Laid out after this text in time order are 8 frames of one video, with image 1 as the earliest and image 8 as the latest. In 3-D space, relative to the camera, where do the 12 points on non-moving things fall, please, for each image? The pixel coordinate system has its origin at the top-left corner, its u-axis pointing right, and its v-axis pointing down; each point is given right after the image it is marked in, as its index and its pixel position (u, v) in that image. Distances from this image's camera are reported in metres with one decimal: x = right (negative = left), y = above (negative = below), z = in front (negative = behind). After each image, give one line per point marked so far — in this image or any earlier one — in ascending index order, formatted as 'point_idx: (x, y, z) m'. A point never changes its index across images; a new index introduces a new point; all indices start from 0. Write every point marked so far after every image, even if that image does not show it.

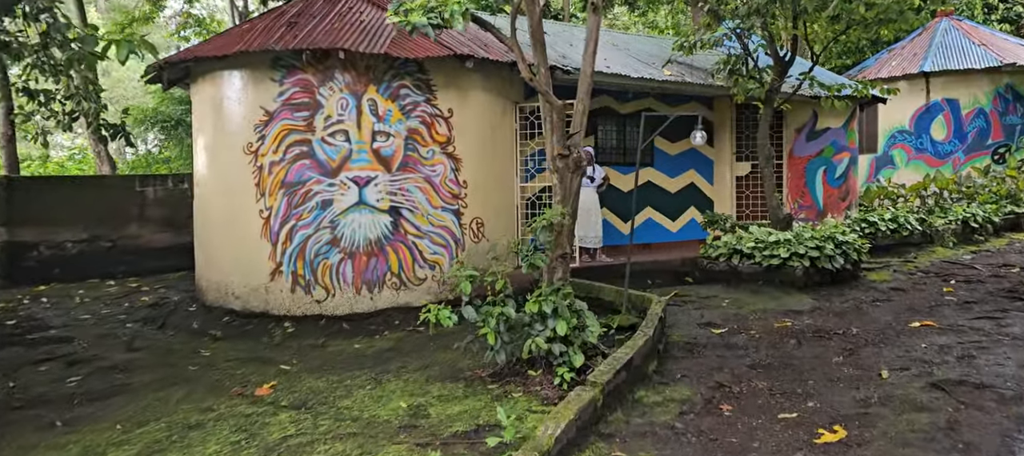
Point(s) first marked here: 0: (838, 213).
0: (+5.4, +0.2, +12.0) m
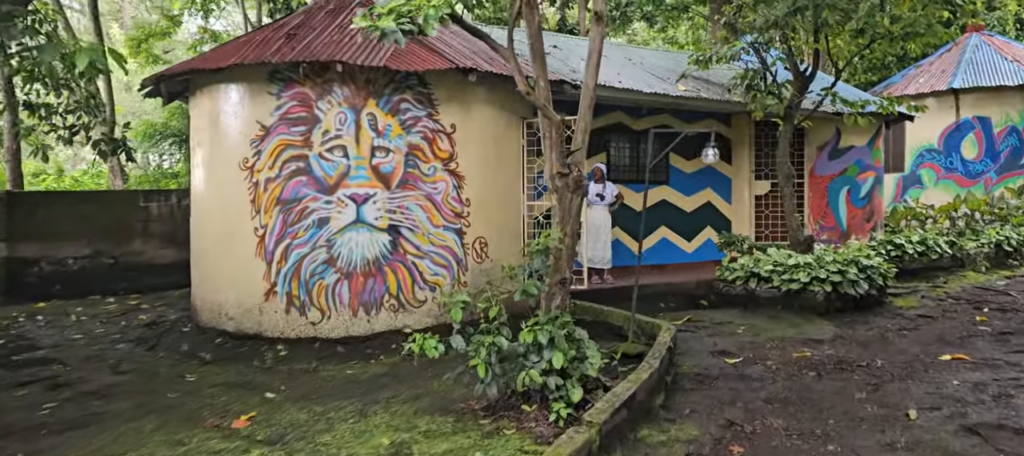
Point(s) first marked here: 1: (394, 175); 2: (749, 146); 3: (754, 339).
0: (+5.6, -0.1, +11.5) m
1: (-1.2, +0.5, +7.2) m
2: (+3.6, +1.2, +11.0) m
3: (+2.4, -1.1, +7.3) m
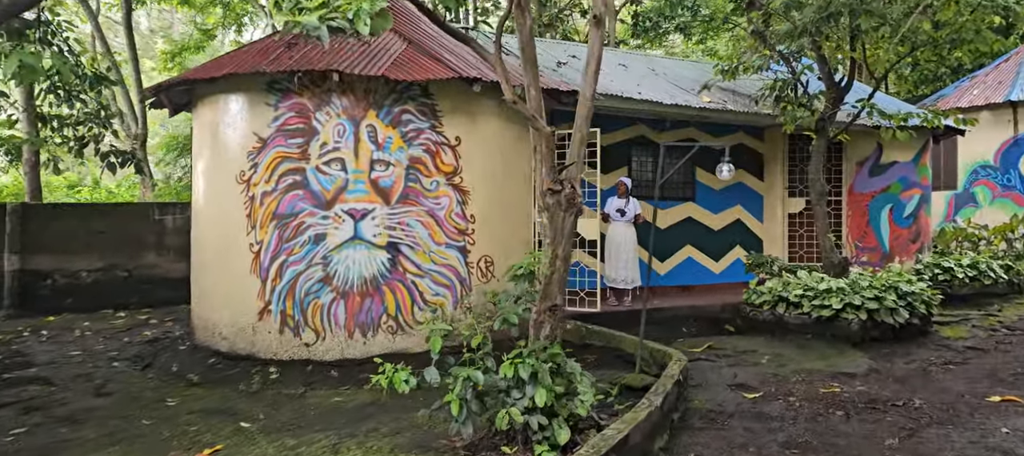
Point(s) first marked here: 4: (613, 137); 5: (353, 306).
0: (+5.9, -0.4, +10.7) m
1: (-1.1, +0.4, +6.8) m
2: (+3.9, +0.9, +10.3) m
3: (+2.5, -1.3, +6.7) m
4: (+1.3, +1.2, +9.2) m
5: (-1.5, -0.7, +6.7) m
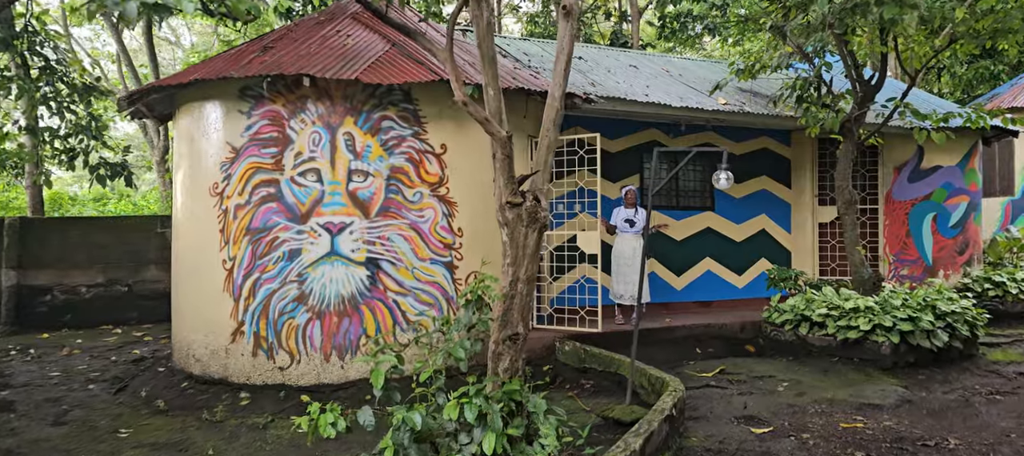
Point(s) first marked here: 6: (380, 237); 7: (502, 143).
0: (+6.0, -0.6, +9.8) m
1: (-1.2, +0.2, +6.4) m
2: (+4.0, +0.8, +9.6) m
3: (+2.4, -1.4, +6.0) m
4: (+1.3, +1.0, +8.6) m
5: (-1.6, -0.9, +6.2) m
6: (-1.2, -0.1, +6.4) m
7: (-0.1, +0.5, +3.9) m
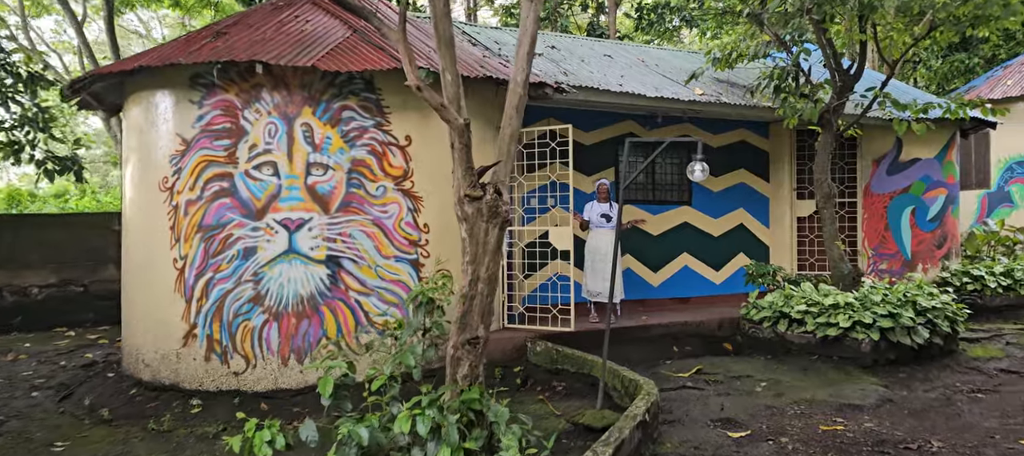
0: (+5.6, -0.5, +9.7) m
1: (-1.5, +0.3, +6.0) m
2: (+3.6, +0.9, +9.4) m
3: (+2.1, -1.4, +5.8) m
4: (+1.0, +1.1, +8.4) m
5: (-1.8, -0.8, +5.9) m
6: (-1.4, -0.1, +6.0) m
7: (-0.3, +0.5, +3.6) m
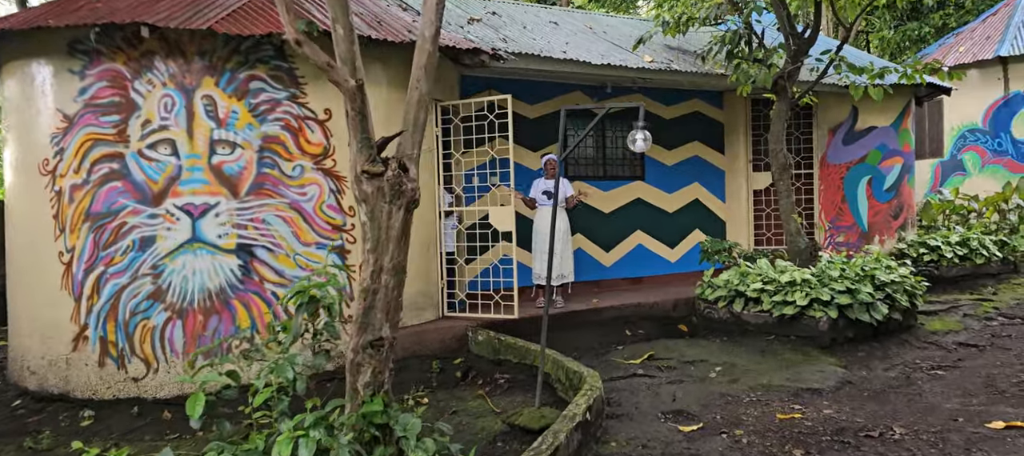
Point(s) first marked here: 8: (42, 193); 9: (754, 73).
0: (+4.9, -0.1, +9.4) m
1: (-2.0, +0.4, +5.4) m
2: (+2.9, +1.2, +9.0) m
3: (+1.6, -1.2, +5.4) m
4: (+0.3, +1.3, +7.8) m
5: (-2.3, -0.7, +5.3) m
6: (-2.0, +0.1, +5.4) m
7: (-0.7, +0.6, +3.0) m
8: (-3.5, +0.3, +5.5) m
9: (+2.3, +1.5, +6.8) m
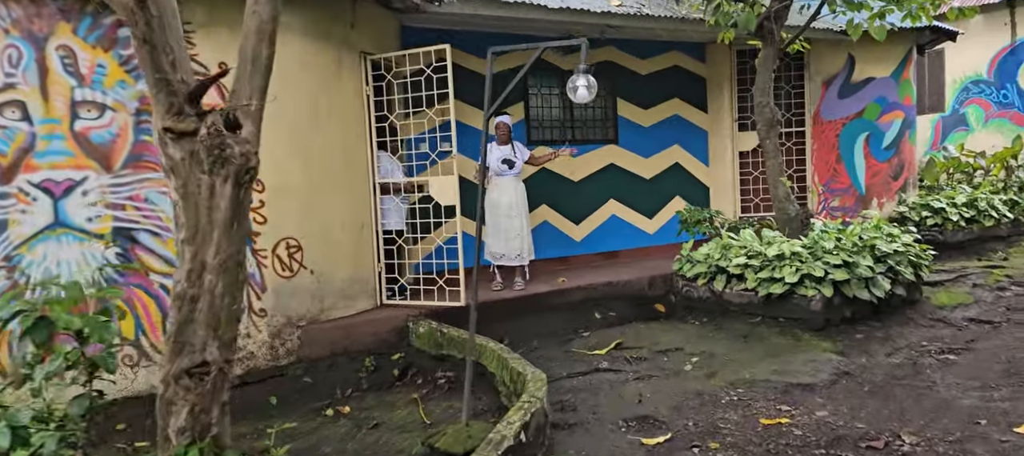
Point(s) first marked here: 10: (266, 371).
0: (+4.5, +0.4, +8.6) m
1: (-2.5, +0.5, +4.5) m
2: (+2.4, +1.6, +8.1) m
3: (+1.2, -1.0, +4.6) m
4: (-0.2, +1.6, +6.9) m
5: (-2.7, -0.6, +4.4) m
6: (-2.4, +0.2, +4.5) m
7: (-1.1, +0.6, +2.1) m
8: (-3.9, +0.4, +4.5) m
9: (+1.8, +1.7, +5.8) m
10: (-1.7, -1.0, +4.9) m
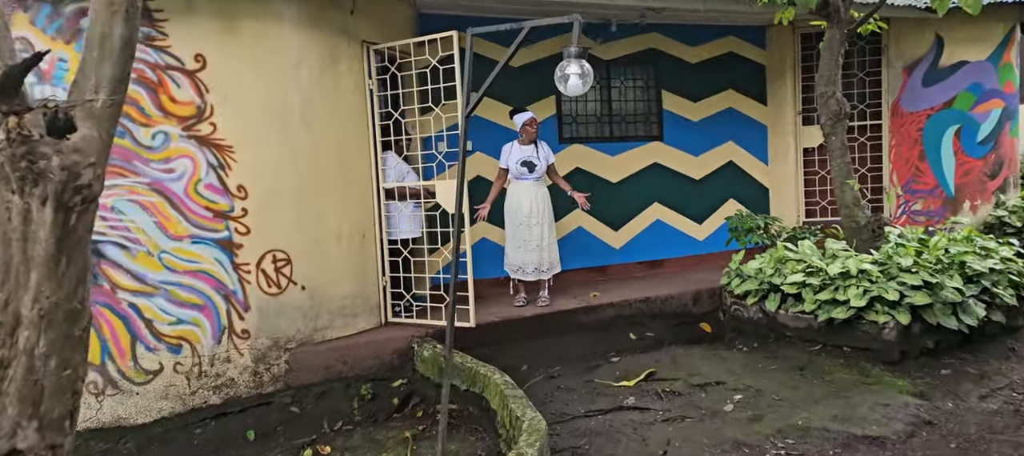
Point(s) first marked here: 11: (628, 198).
0: (+4.9, +0.3, +7.5) m
1: (-2.4, +0.4, +4.1) m
2: (+2.8, +1.5, +7.1) m
3: (+1.2, -1.1, +3.8) m
4: (+0.1, +1.5, +6.2) m
5: (-2.7, -0.7, +4.0) m
6: (-2.4, +0.1, +4.1) m
7: (-1.3, +0.5, +1.6) m
8: (-3.9, +0.3, +4.3) m
9: (+1.9, +1.7, +5.0) m
10: (-1.6, -1.1, +4.4) m
11: (+1.1, +0.3, +6.8) m
